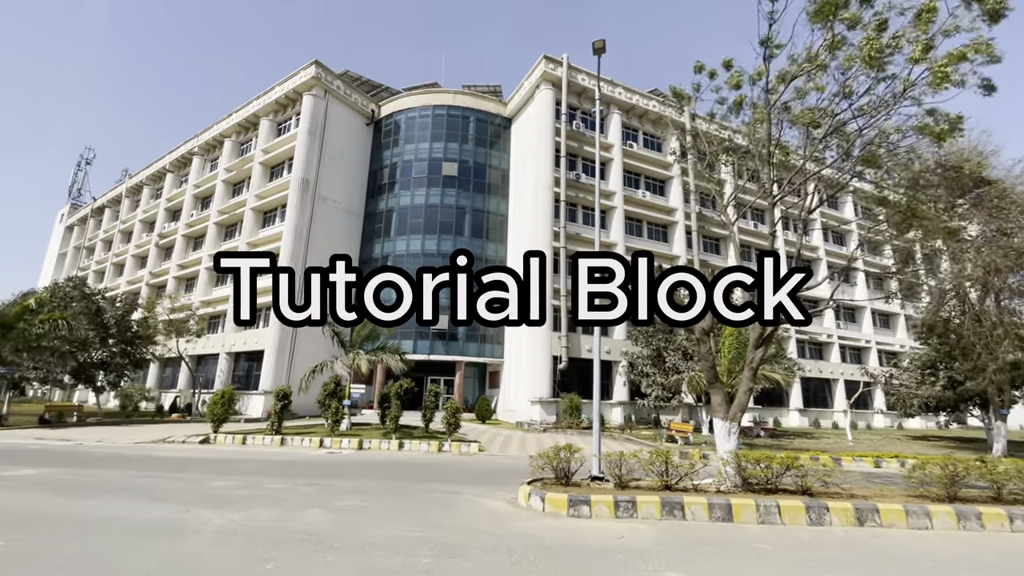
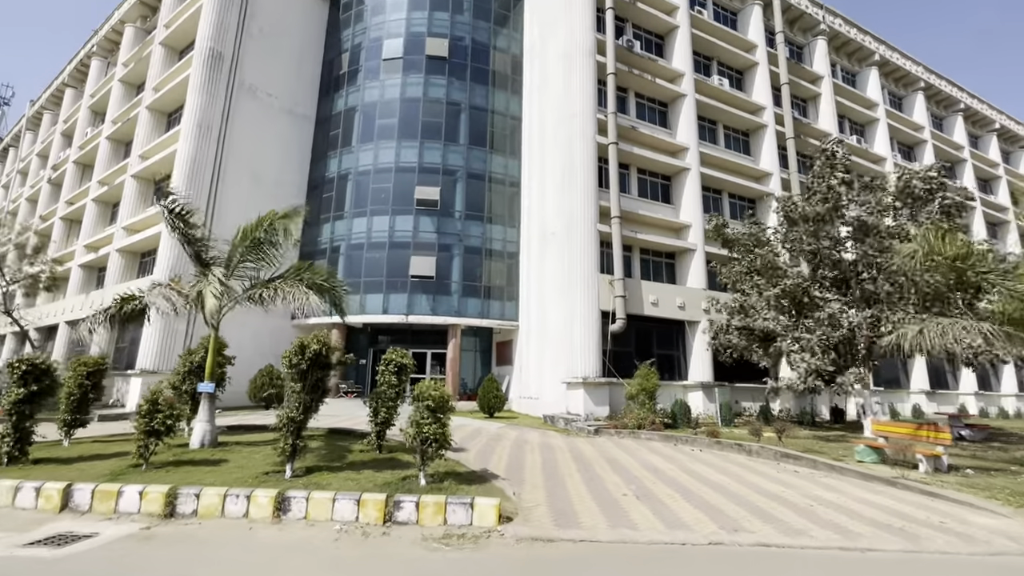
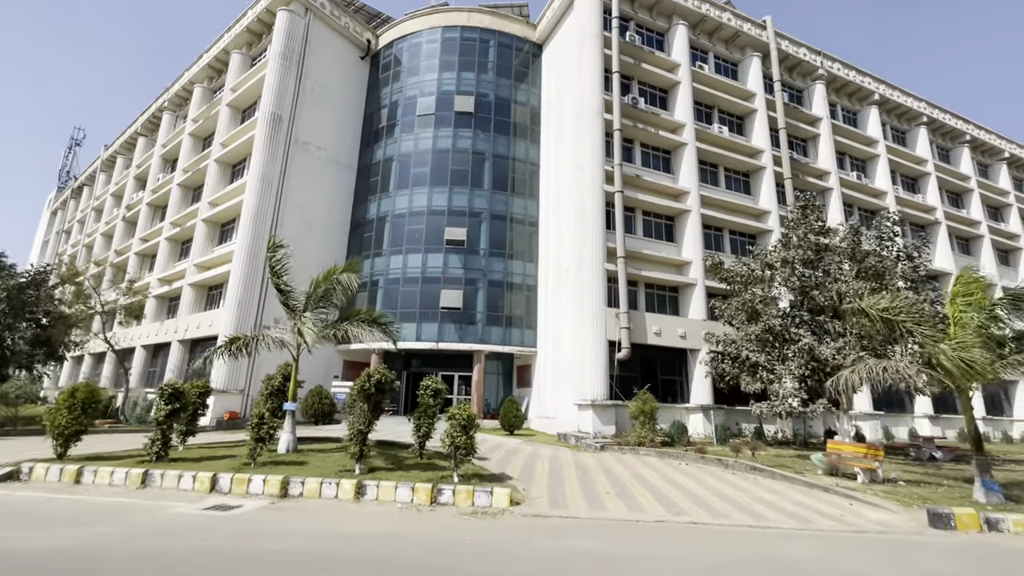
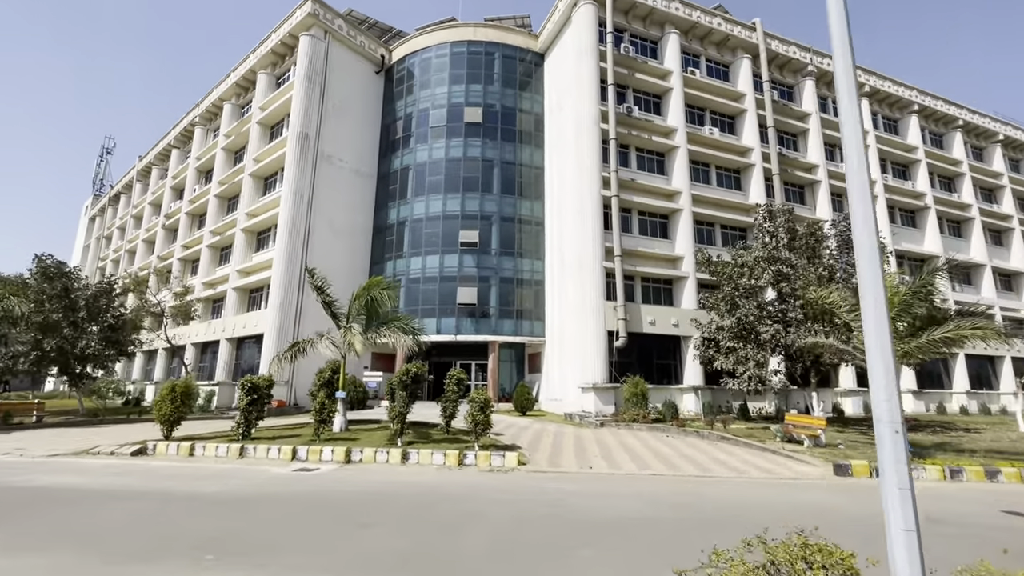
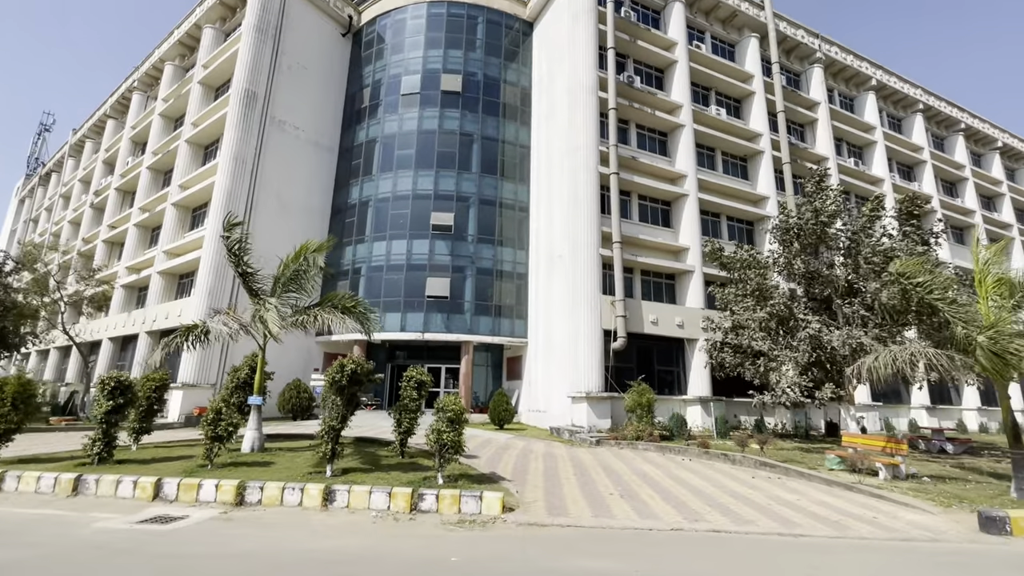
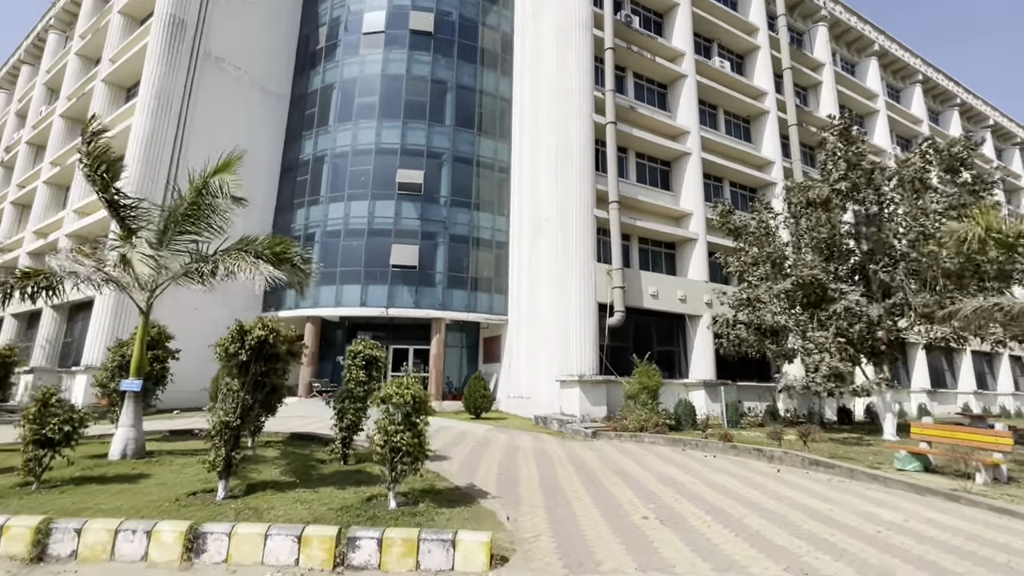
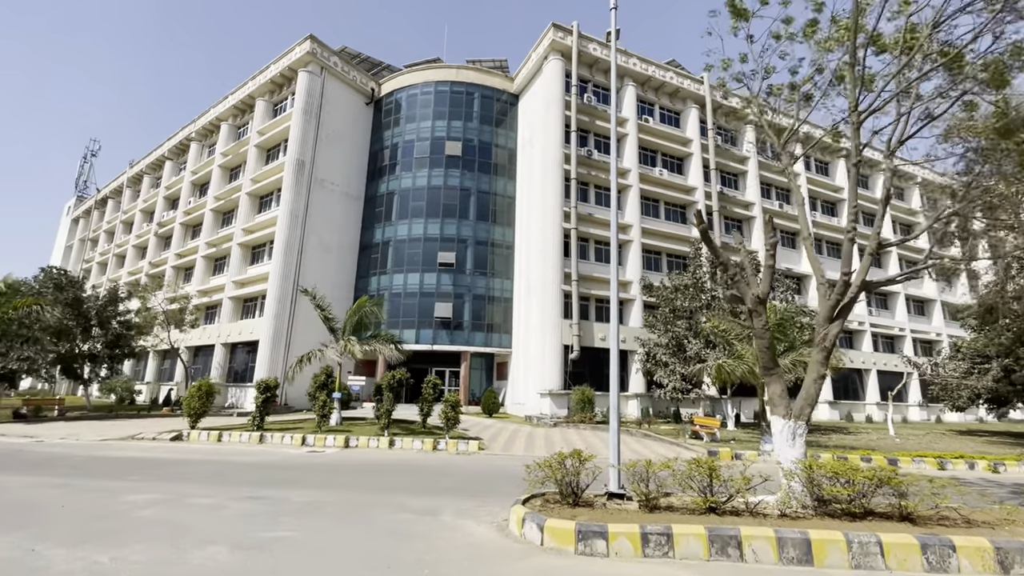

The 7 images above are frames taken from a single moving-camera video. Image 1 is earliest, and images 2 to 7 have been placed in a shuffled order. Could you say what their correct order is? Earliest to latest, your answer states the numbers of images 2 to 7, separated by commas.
7, 4, 3, 5, 2, 6
